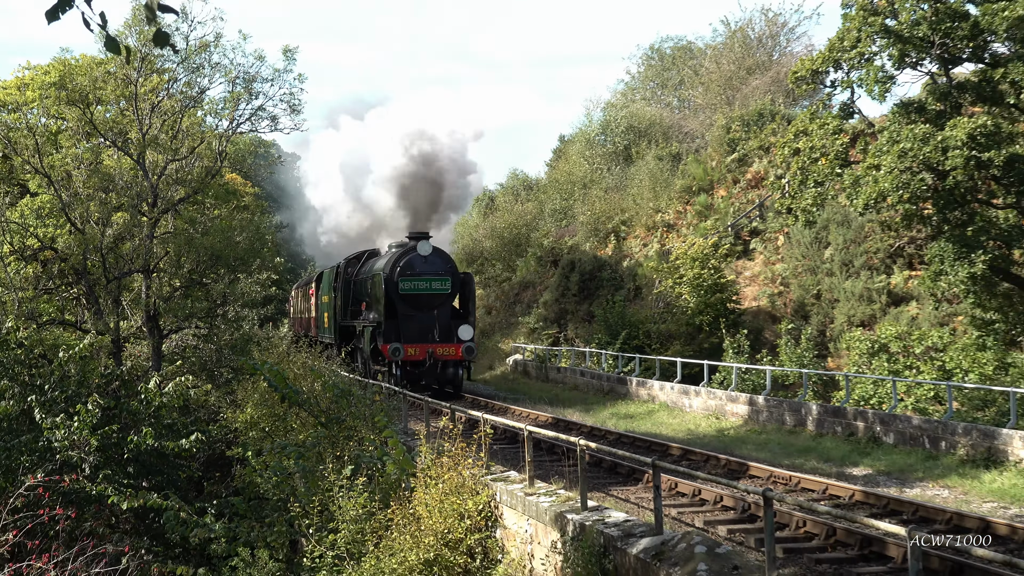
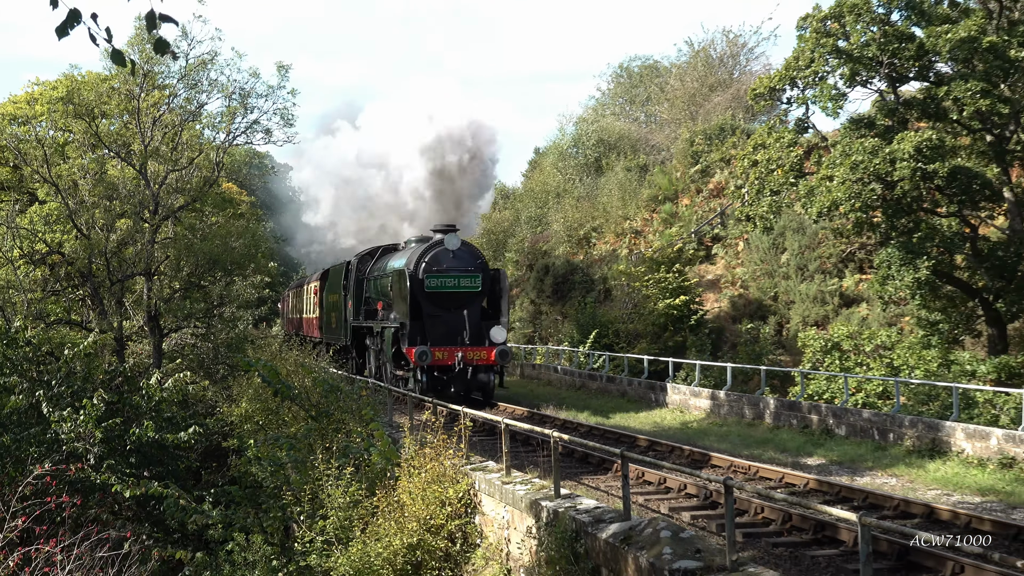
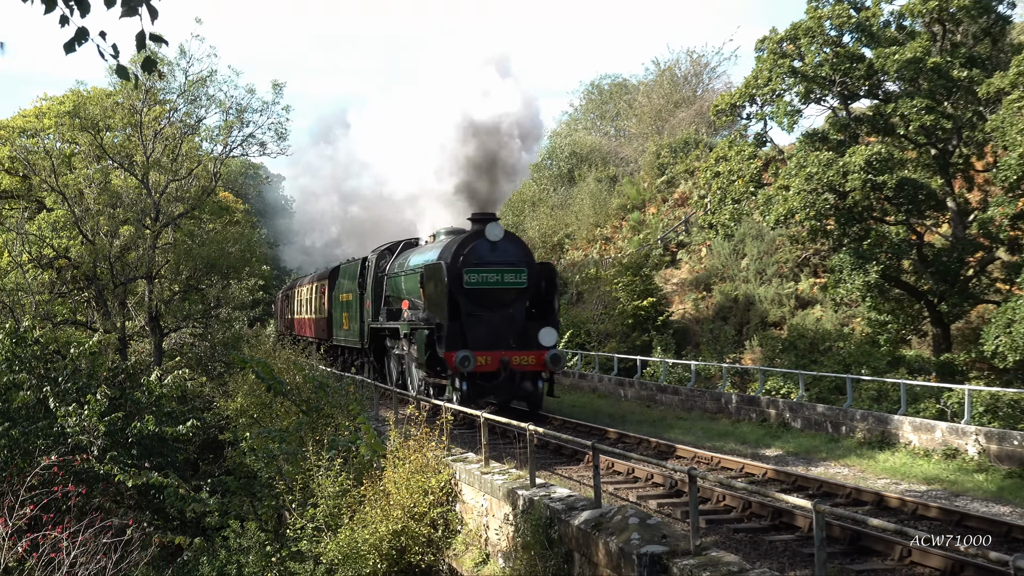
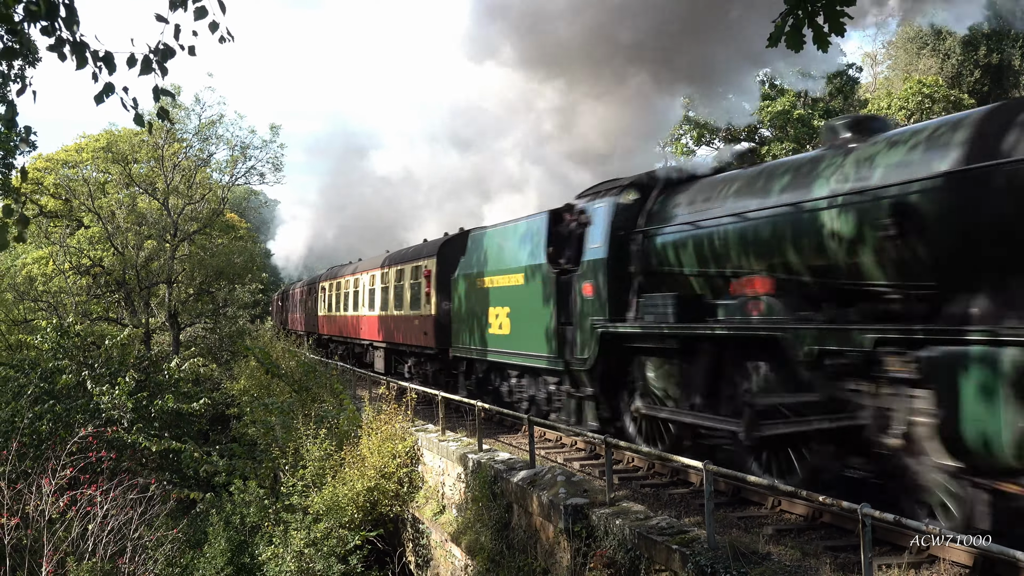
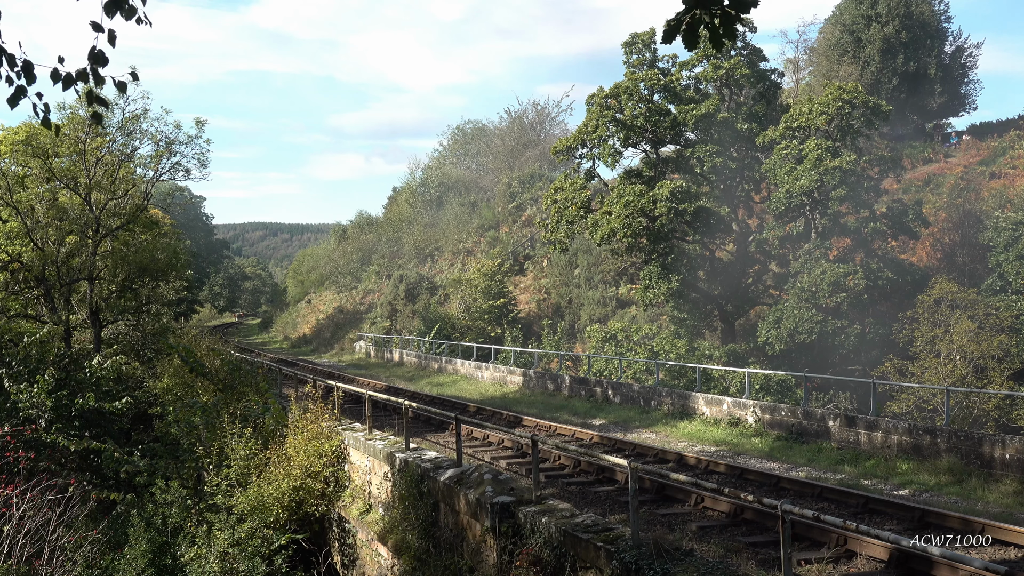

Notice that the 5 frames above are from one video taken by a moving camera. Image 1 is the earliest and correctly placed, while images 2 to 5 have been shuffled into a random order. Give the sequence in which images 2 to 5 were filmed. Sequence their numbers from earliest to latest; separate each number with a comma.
2, 3, 4, 5
